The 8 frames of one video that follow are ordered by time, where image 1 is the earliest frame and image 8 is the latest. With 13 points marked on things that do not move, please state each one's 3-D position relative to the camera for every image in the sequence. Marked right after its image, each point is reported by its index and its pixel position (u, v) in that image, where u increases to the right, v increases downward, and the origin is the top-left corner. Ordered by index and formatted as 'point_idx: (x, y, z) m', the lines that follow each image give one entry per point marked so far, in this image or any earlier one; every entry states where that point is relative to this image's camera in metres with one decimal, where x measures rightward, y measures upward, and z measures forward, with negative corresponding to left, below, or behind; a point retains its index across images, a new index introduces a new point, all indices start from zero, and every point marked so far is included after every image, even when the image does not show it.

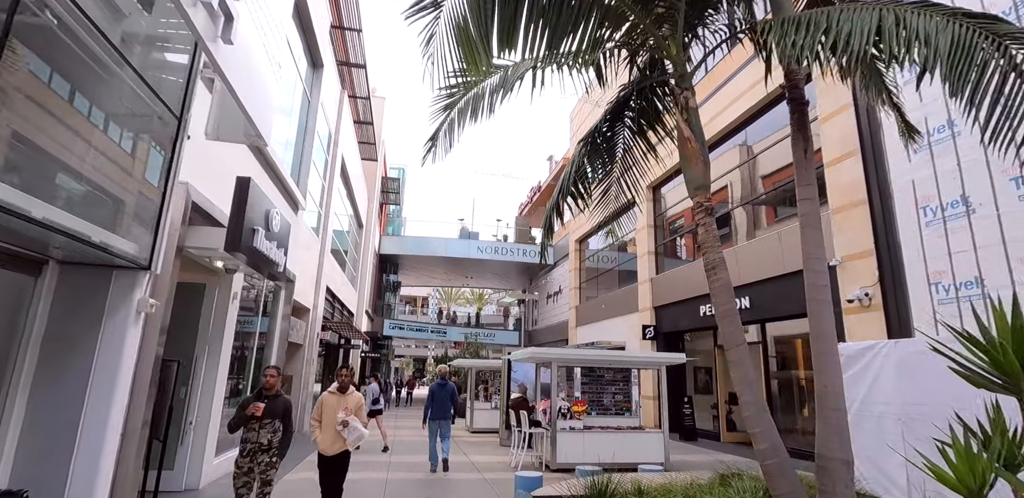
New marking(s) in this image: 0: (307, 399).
0: (-5.3, -3.9, +13.1) m
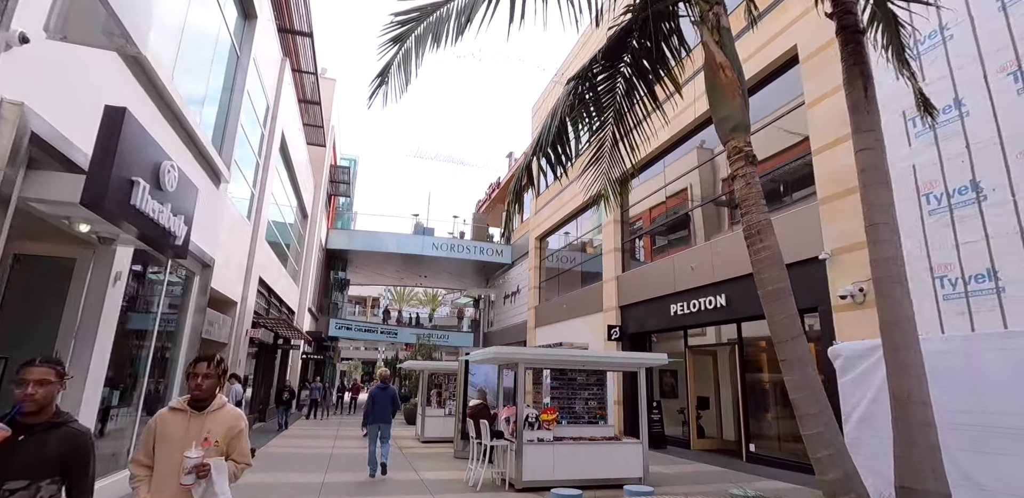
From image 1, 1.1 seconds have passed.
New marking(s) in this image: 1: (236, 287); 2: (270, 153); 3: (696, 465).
0: (-6.3, -3.6, +11.3) m
1: (-6.0, -0.8, +10.9) m
2: (-6.1, +2.5, +13.0) m
3: (+3.3, -3.9, +9.1) m
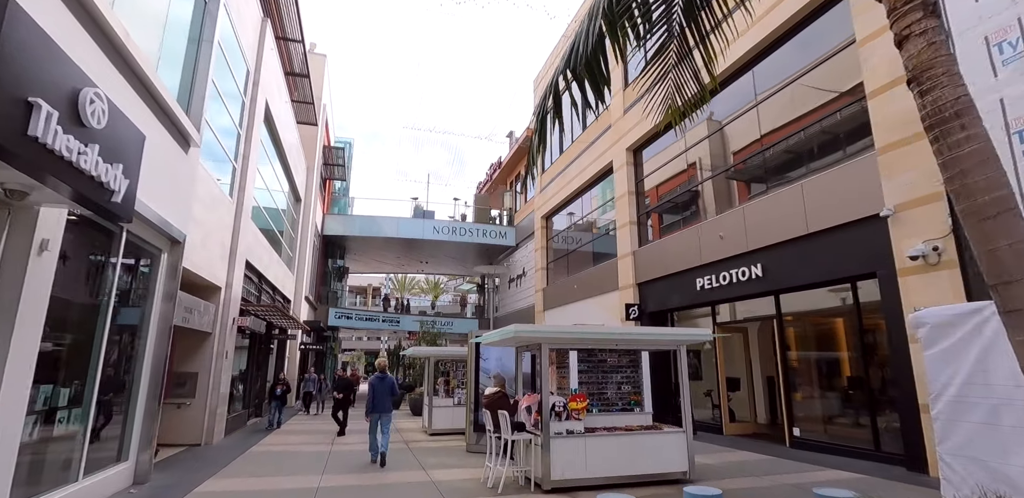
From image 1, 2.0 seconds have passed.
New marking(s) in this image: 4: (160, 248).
0: (-6.0, -3.2, +10.3) m
1: (-5.7, -0.4, +9.8) m
2: (-6.0, +2.9, +11.8) m
3: (+3.7, -3.3, +8.1) m
4: (-4.9, 0.0, +6.9) m
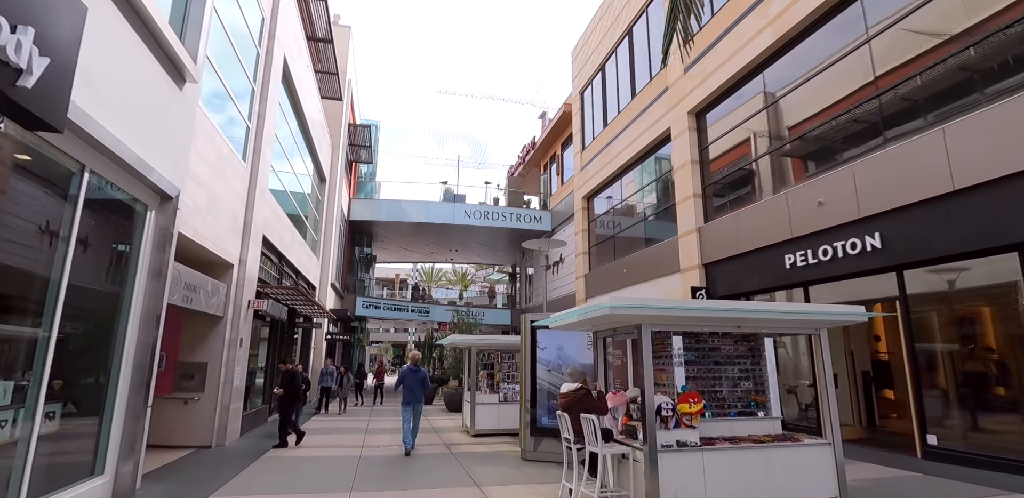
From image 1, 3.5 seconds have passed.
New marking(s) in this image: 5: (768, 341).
0: (-4.9, -2.7, +8.9) m
1: (-4.7, +0.1, +8.5) m
2: (-4.9, +3.5, +10.4) m
3: (+4.6, -2.8, +6.3) m
4: (-4.0, +0.5, +5.5) m
5: (+2.8, -1.0, +5.4) m
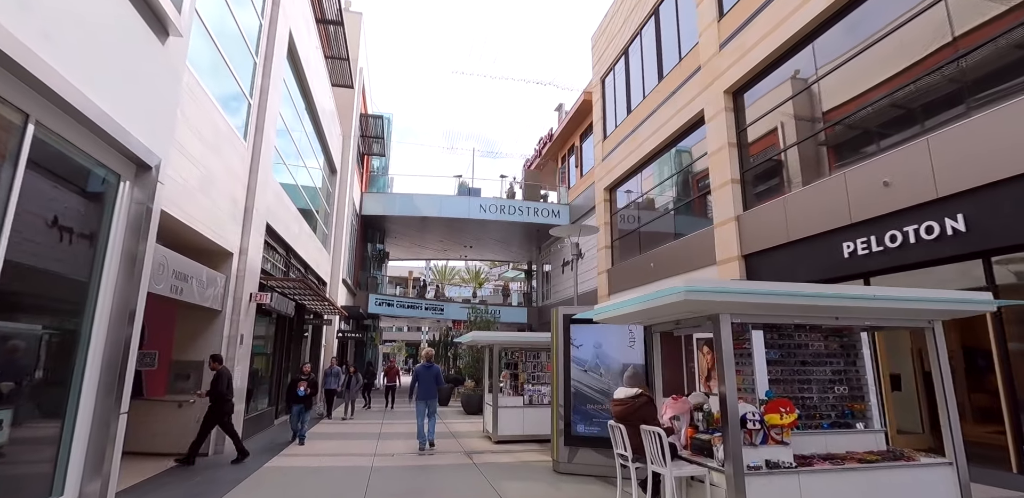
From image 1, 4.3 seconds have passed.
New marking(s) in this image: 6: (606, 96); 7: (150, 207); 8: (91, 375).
0: (-4.5, -2.4, +8.1) m
1: (-4.3, +0.3, +7.7) m
2: (-4.4, +3.7, +9.6) m
3: (+5.0, -2.5, +5.2) m
4: (-3.7, +0.7, +4.6) m
5: (+3.1, -0.8, +4.4) m
6: (+3.7, +6.1, +20.0) m
7: (-3.6, +0.4, +5.0) m
8: (-3.7, -1.1, +4.4) m
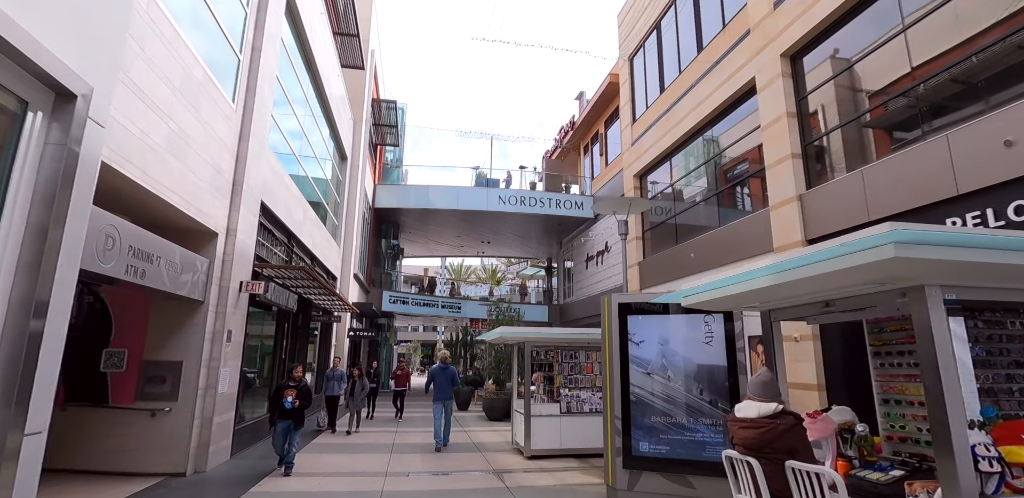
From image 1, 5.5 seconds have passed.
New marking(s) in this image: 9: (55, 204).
0: (-4.0, -2.2, +6.9) m
1: (-3.8, +0.6, +6.4) m
2: (-3.9, +3.9, +8.4) m
3: (+5.4, -2.2, +3.7) m
4: (-3.3, +1.0, +3.4) m
5: (+3.5, -0.4, +3.0) m
6: (+4.5, +6.4, +18.5) m
7: (-3.2, +0.7, +3.8) m
8: (-3.3, -0.8, +3.1) m
9: (-3.1, +0.4, +3.5) m
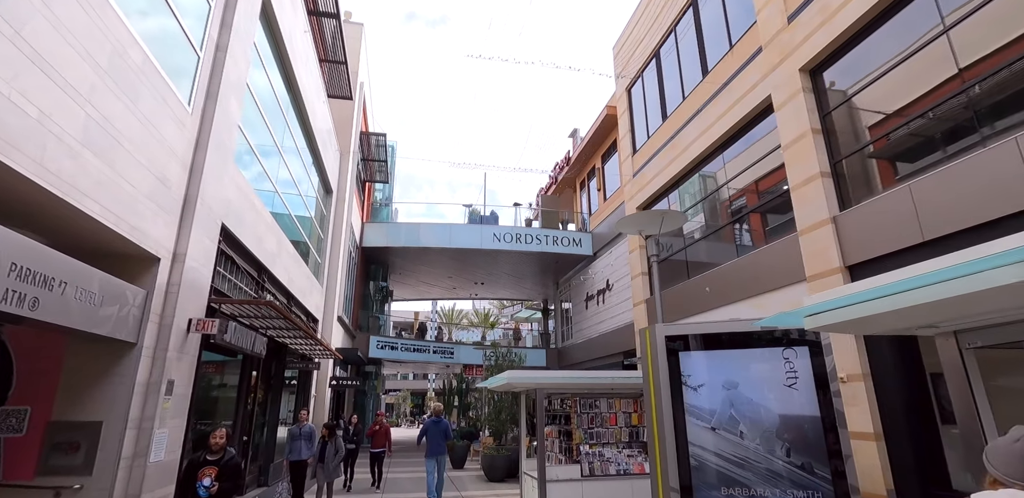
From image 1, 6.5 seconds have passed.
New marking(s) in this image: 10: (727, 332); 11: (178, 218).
0: (-3.8, -2.5, +5.4) m
1: (-3.7, +0.3, +5.2) m
2: (-3.9, +3.5, +7.4) m
3: (+5.6, -2.1, +2.5) m
4: (-3.1, +1.0, +2.2) m
5: (+3.7, -0.3, +1.8) m
6: (+4.3, +5.1, +17.9) m
7: (-3.0, +0.7, +2.6) m
8: (-3.1, -0.8, +1.8) m
9: (-3.0, +0.4, +2.3) m
10: (+1.7, -0.7, +4.1) m
11: (-3.8, +0.4, +5.7) m
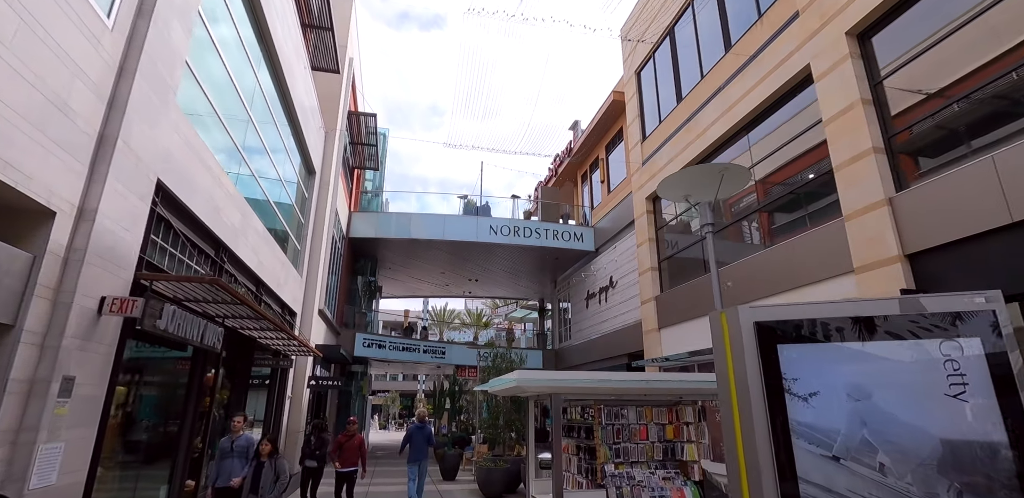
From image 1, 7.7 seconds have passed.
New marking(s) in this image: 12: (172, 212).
0: (-3.7, -2.1, +4.0) m
1: (-3.6, +0.7, +3.8) m
2: (-3.7, +3.8, +6.0) m
3: (+5.8, -1.9, +1.2) m
4: (-2.9, +1.4, +0.8) m
5: (+3.9, 0.0, +0.5) m
6: (+4.4, +5.3, +16.6) m
7: (-2.8, +1.1, +1.2) m
8: (-2.9, -0.4, +0.4) m
9: (-2.8, +0.8, +0.9) m
10: (+1.9, -0.4, +2.8) m
11: (-3.6, +0.7, +4.3) m
12: (-4.0, +0.4, +6.1) m
